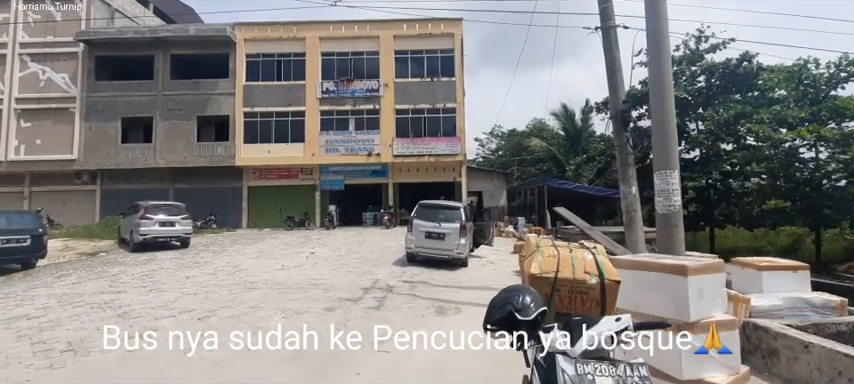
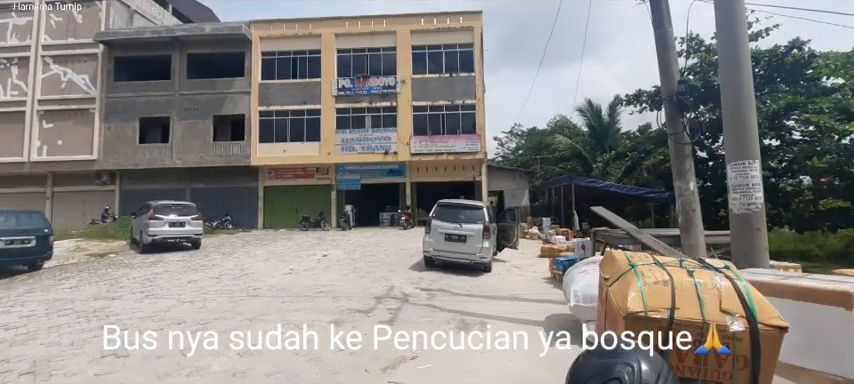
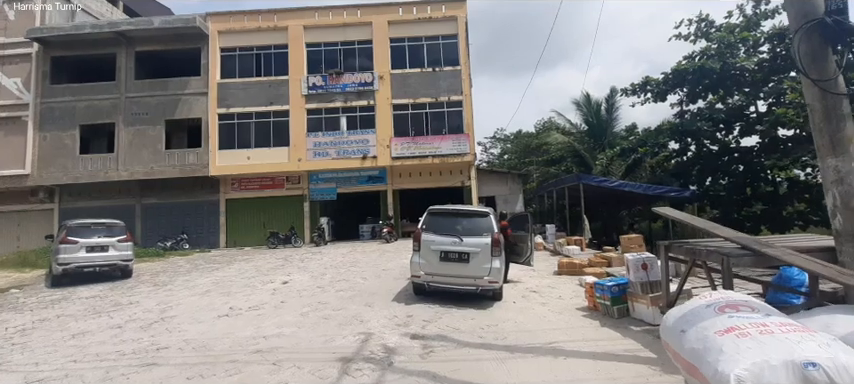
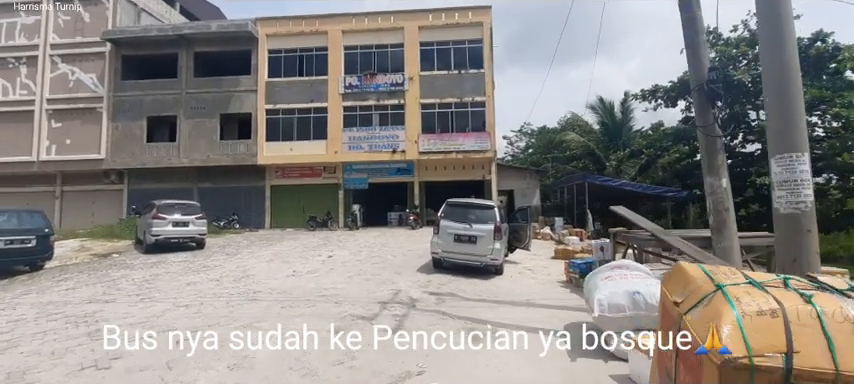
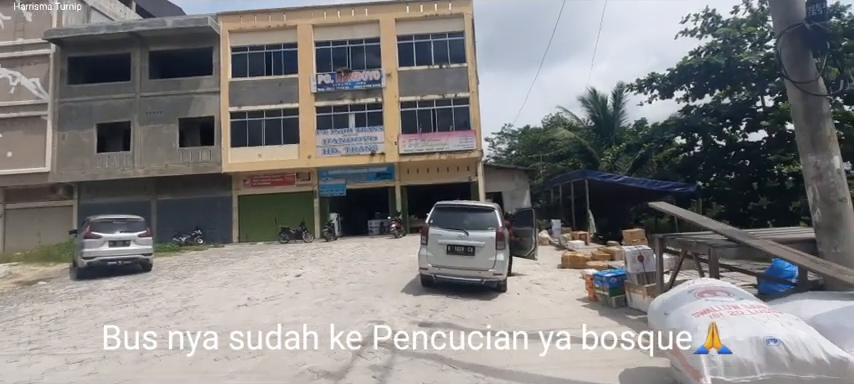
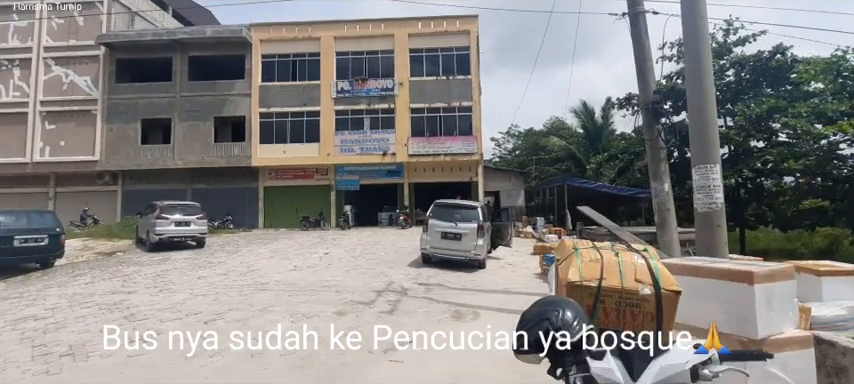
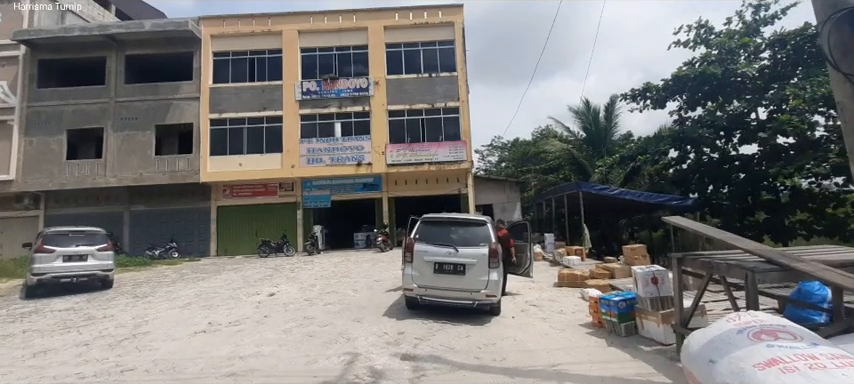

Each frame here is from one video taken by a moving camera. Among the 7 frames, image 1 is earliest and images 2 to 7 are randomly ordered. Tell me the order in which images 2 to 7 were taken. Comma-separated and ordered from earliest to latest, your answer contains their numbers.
6, 2, 4, 5, 3, 7
